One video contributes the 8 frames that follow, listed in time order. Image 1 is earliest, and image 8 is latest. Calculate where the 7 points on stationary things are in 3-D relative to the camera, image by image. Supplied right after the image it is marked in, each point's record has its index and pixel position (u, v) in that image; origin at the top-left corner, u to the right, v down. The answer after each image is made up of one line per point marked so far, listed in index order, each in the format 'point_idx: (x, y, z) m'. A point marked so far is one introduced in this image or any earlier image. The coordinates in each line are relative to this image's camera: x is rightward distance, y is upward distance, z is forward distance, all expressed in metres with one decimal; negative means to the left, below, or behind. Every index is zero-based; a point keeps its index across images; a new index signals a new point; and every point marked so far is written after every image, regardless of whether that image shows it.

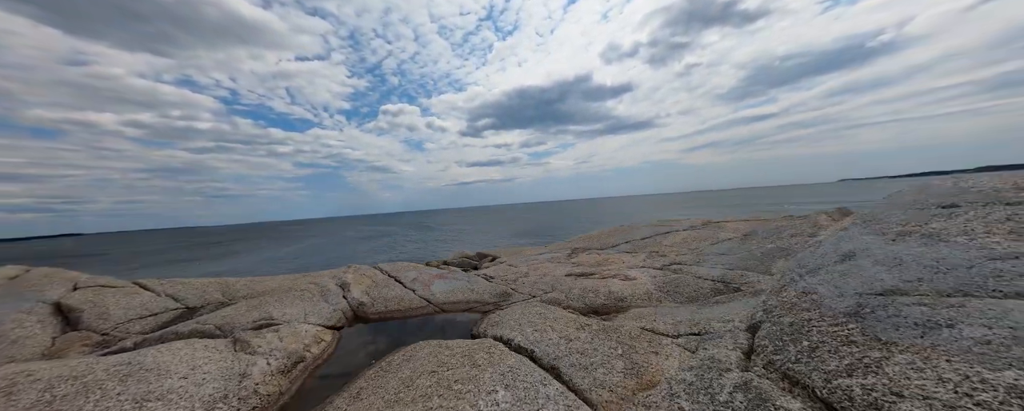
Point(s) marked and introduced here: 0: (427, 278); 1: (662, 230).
0: (-3.6, -3.1, +13.7) m
1: (+8.6, -1.5, +18.3) m
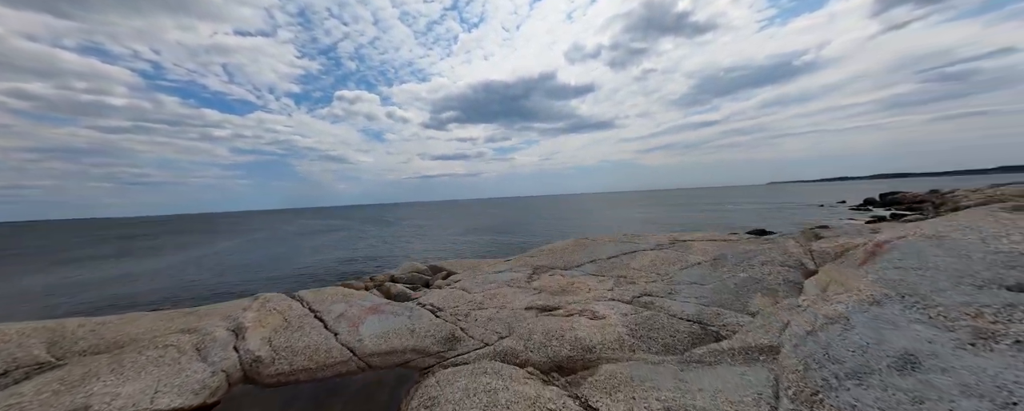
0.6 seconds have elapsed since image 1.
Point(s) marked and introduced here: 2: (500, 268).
0: (-5.4, -3.8, +11.2) m
1: (+6.2, -2.4, +17.1) m
2: (-0.6, -3.9, +20.0) m
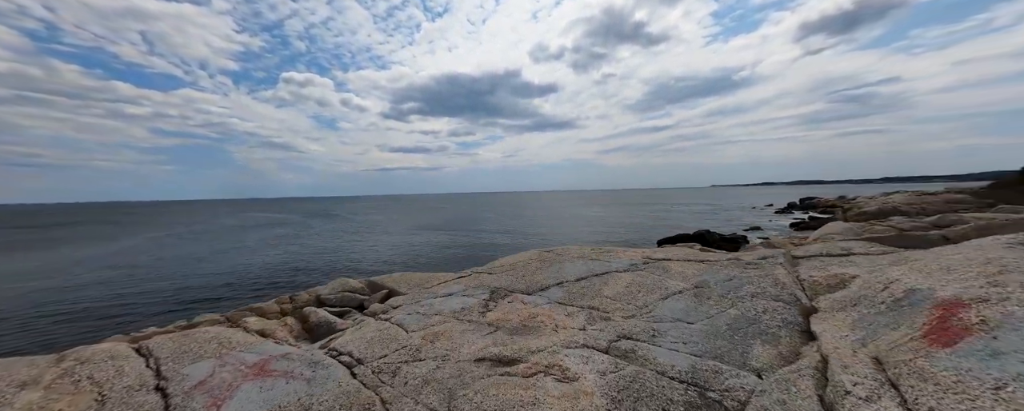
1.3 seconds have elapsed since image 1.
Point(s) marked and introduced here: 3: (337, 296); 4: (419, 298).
0: (-6.8, -4.2, +7.7) m
1: (+4.0, -3.0, +15.0) m
2: (-3.2, -4.4, +17.0) m
3: (-10.1, -5.2, +18.6) m
4: (-4.8, -4.7, +16.7) m
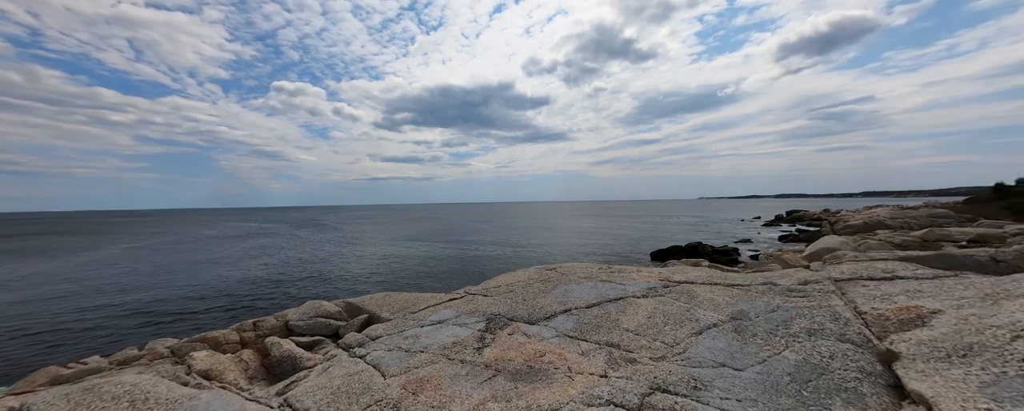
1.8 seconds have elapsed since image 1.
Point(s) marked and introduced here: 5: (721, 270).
0: (-6.6, -4.5, +5.4) m
1: (+4.0, -3.6, +13.0) m
2: (-3.2, -5.0, +14.7) m
3: (-10.2, -5.8, +16.2) m
4: (-4.8, -5.3, +14.4) m
5: (+10.0, -3.1, +15.4) m
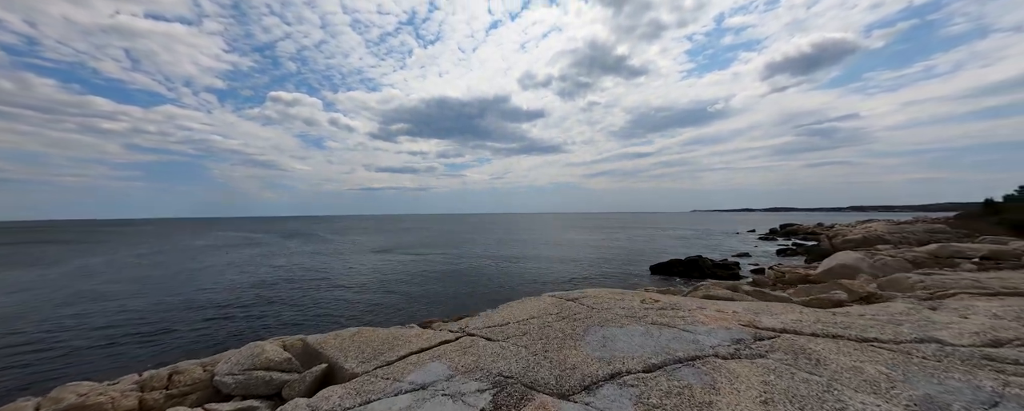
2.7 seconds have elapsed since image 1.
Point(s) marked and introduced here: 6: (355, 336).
0: (-6.0, -4.5, +0.8) m
1: (+4.6, -3.9, +8.6) m
2: (-2.7, -5.3, +10.2) m
3: (-9.7, -6.1, +11.5) m
4: (-4.3, -5.6, +9.8) m
5: (+10.5, -3.6, +11.2) m
6: (-7.2, -5.9, +14.7) m
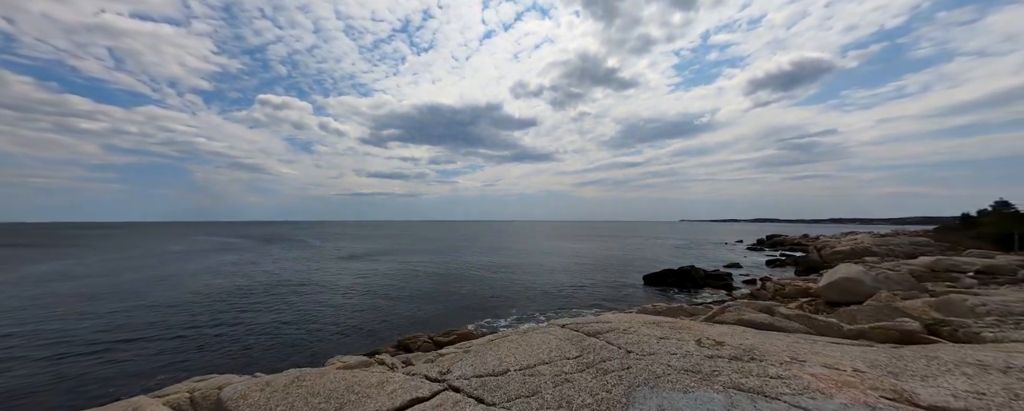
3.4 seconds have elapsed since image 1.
0: (-5.6, -4.1, -3.3) m
1: (+4.8, -3.9, +4.8) m
2: (-2.6, -5.2, +6.2) m
3: (-9.6, -6.0, +7.3) m
4: (-4.2, -5.5, +5.7) m
5: (+10.6, -3.7, +7.6) m
6: (-7.2, -5.9, +10.5) m
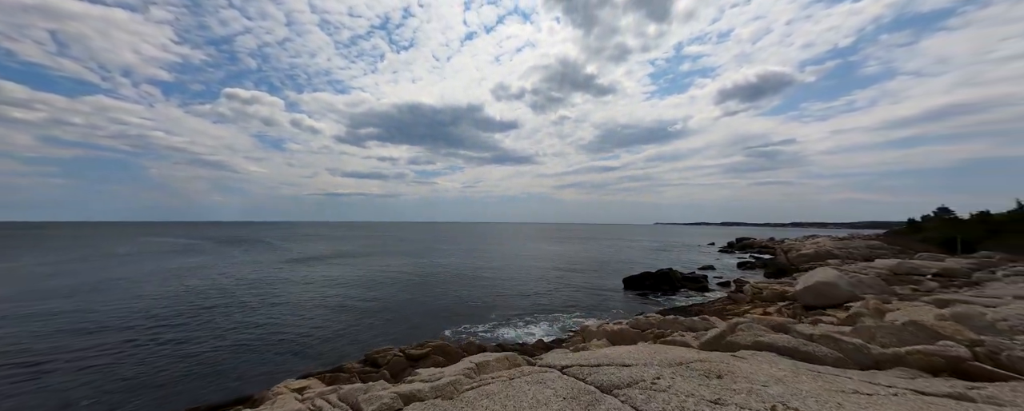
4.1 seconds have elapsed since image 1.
0: (-5.1, -4.0, -7.0) m
1: (+4.7, -3.9, +1.7) m
2: (-2.7, -5.2, +2.6) m
3: (-9.8, -5.9, +3.3) m
4: (-4.3, -5.5, +2.1) m
5: (+10.4, -3.8, +4.8) m
6: (-7.6, -5.8, +6.6) m
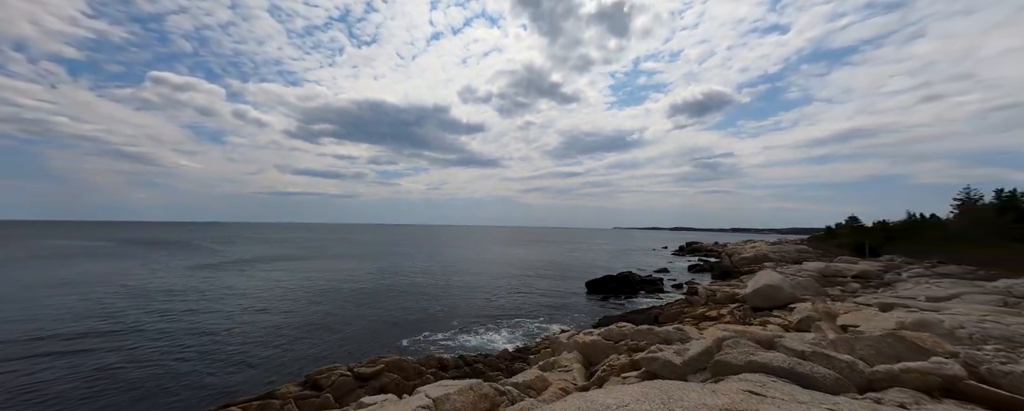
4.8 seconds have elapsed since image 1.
0: (-3.8, -3.8, -10.3) m
1: (+5.0, -4.0, -0.5) m
2: (-2.5, -5.1, -0.5) m
3: (-9.6, -5.7, -0.6) m
4: (-4.0, -5.3, -1.2) m
5: (+10.3, -3.9, +3.2) m
6: (-7.9, -5.7, +2.9) m
